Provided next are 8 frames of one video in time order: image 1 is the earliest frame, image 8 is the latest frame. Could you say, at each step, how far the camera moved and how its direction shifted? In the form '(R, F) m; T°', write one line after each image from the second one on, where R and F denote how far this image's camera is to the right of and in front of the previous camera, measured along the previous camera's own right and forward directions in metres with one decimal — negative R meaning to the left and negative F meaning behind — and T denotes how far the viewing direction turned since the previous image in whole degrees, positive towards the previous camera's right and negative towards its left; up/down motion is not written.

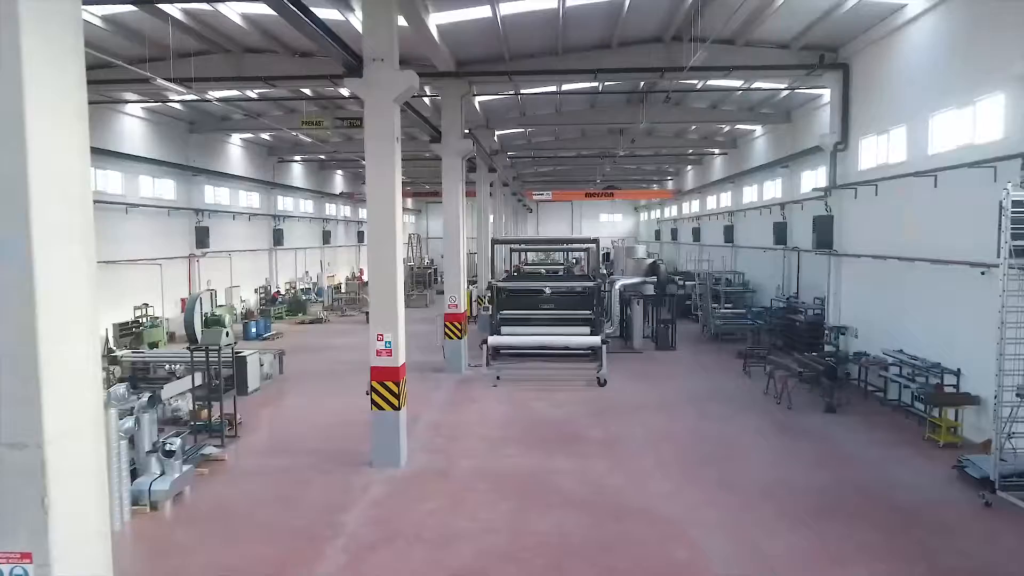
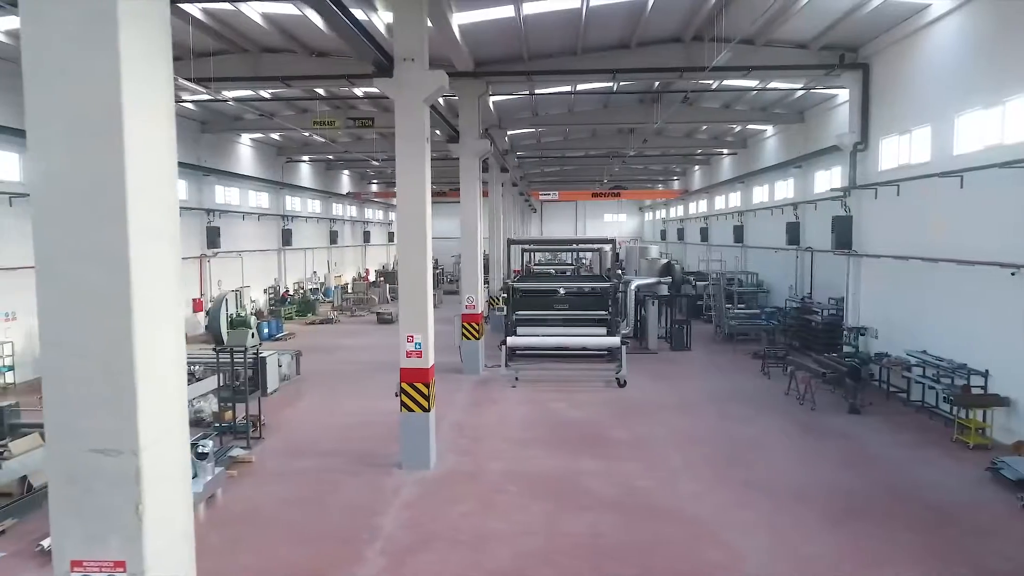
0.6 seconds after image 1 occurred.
(-0.3, 0.0) m; 0°
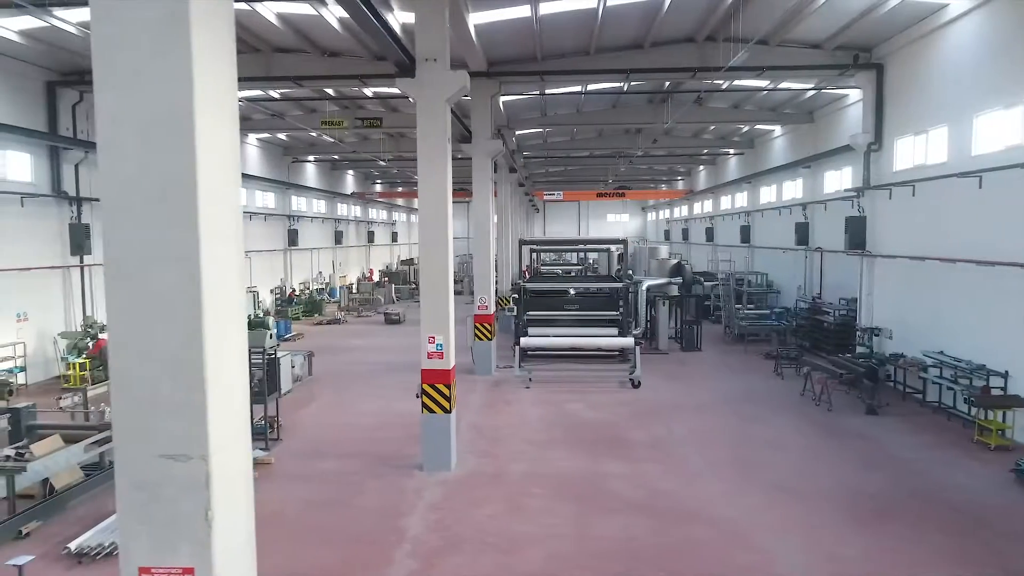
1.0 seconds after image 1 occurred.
(-0.2, 0.0) m; 0°
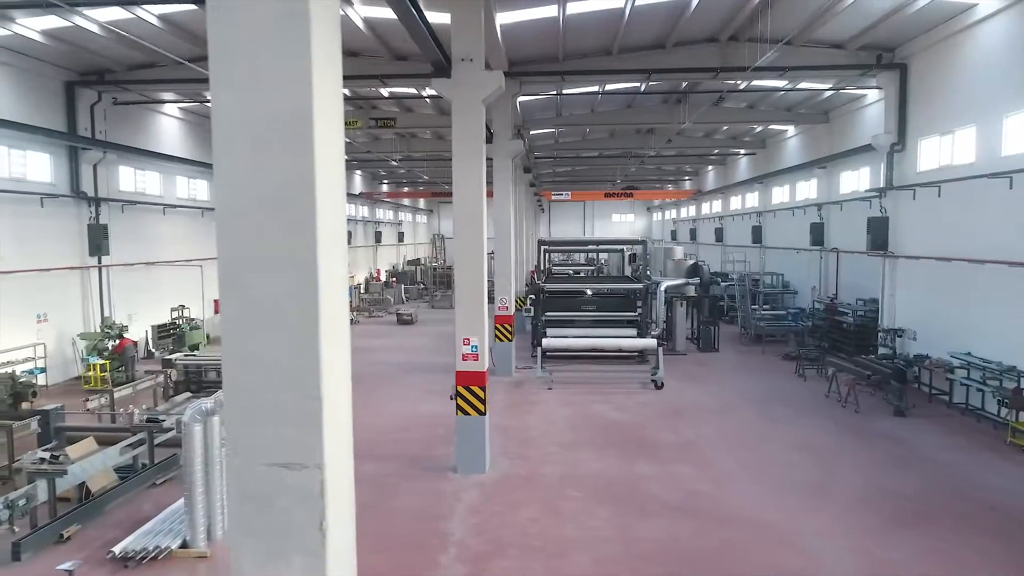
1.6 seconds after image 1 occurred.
(-0.3, 0.0) m; 0°
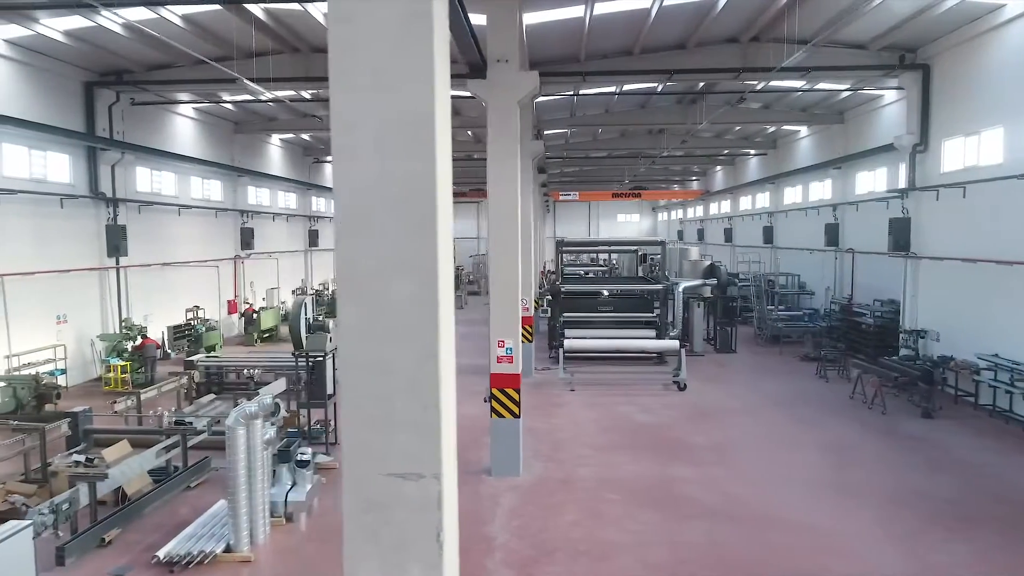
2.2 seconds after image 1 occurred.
(-0.3, 0.0) m; 0°
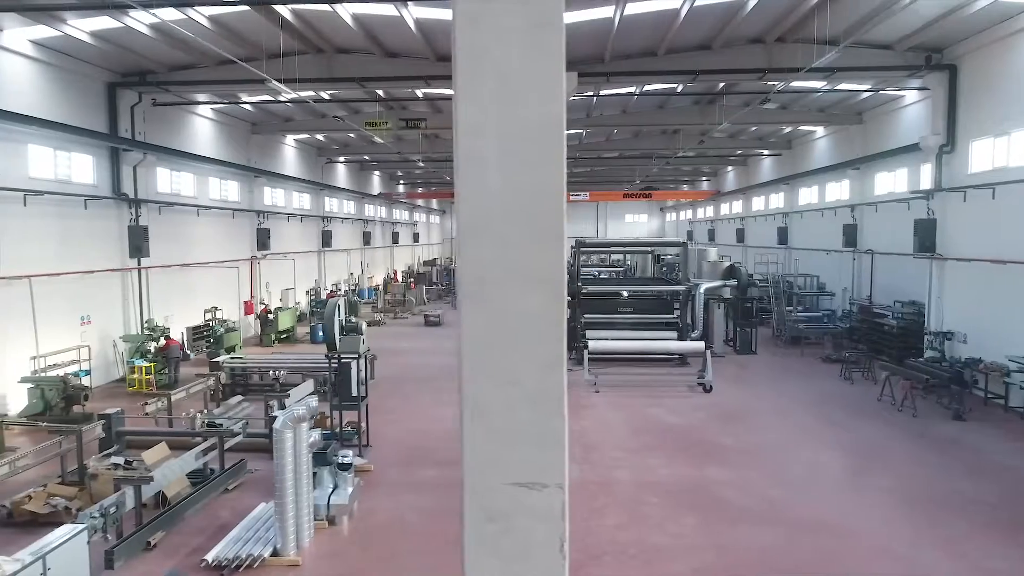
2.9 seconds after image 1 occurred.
(-0.3, 0.0) m; 0°
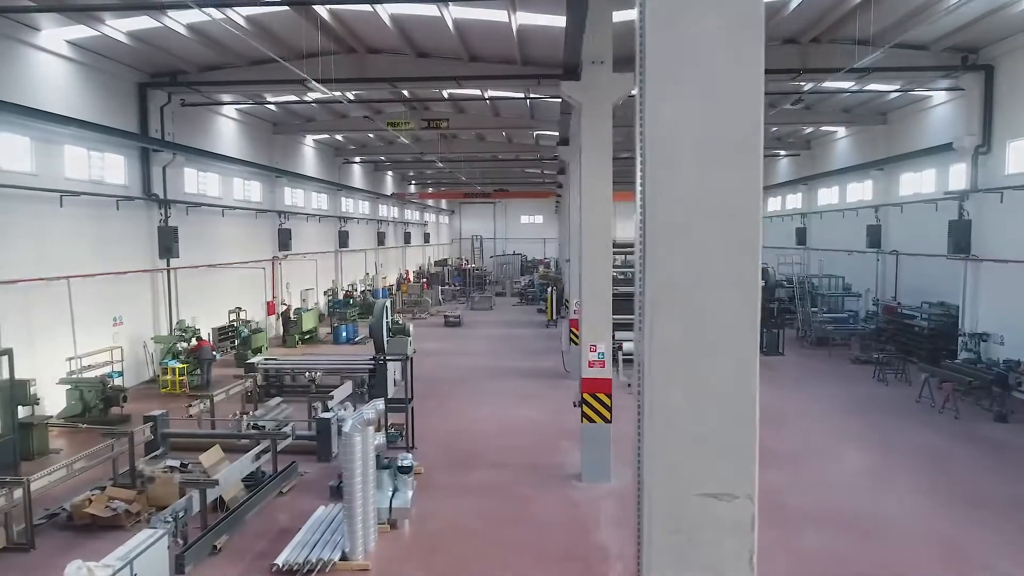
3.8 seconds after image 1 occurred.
(-0.5, 0.0) m; 0°
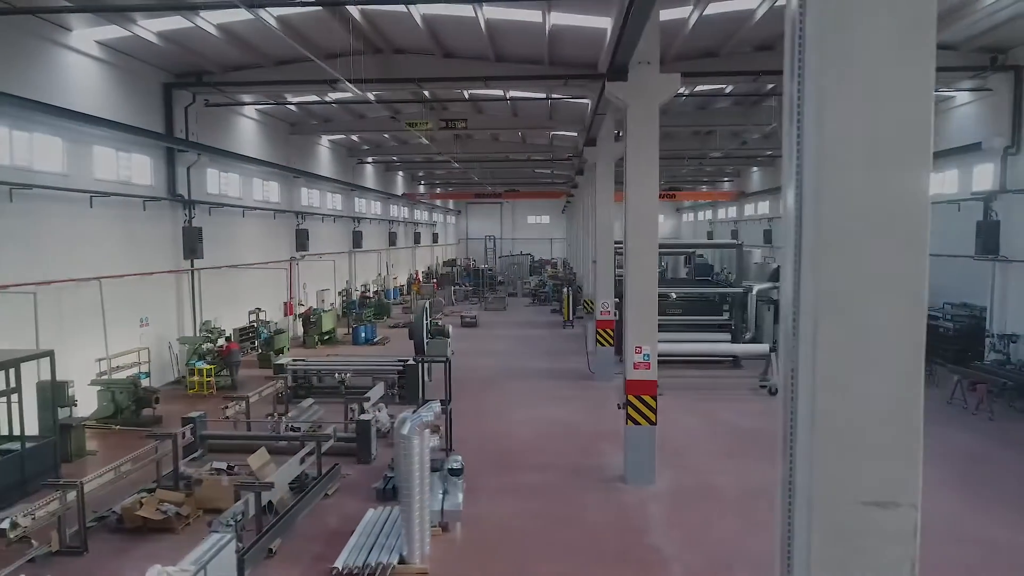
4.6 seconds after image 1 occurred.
(-0.4, 0.0) m; 0°
